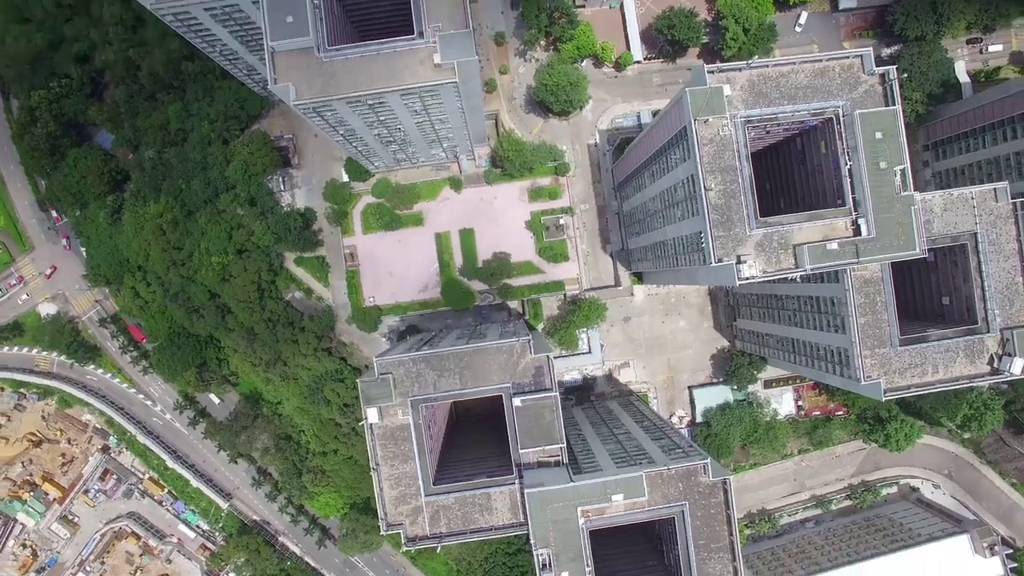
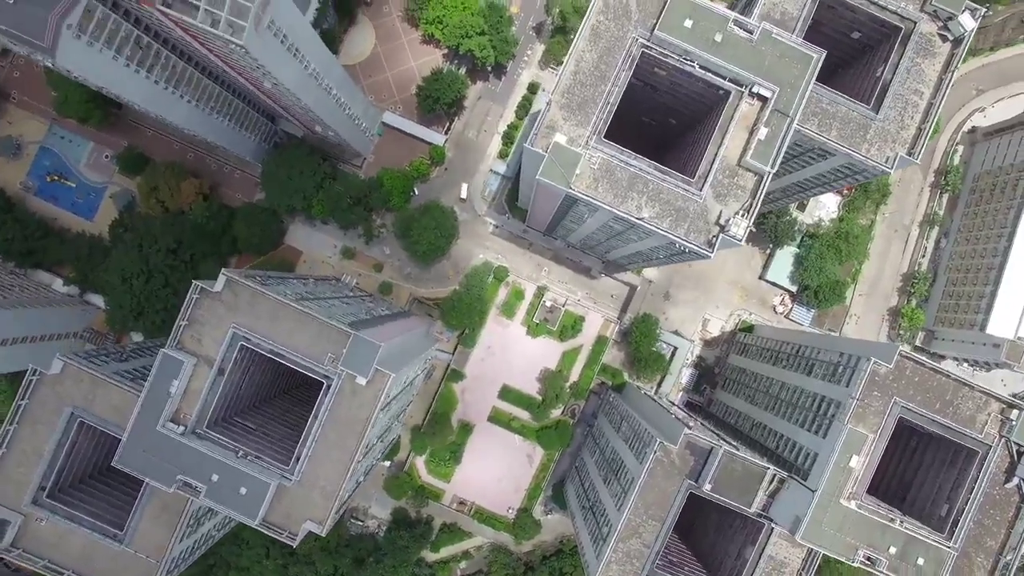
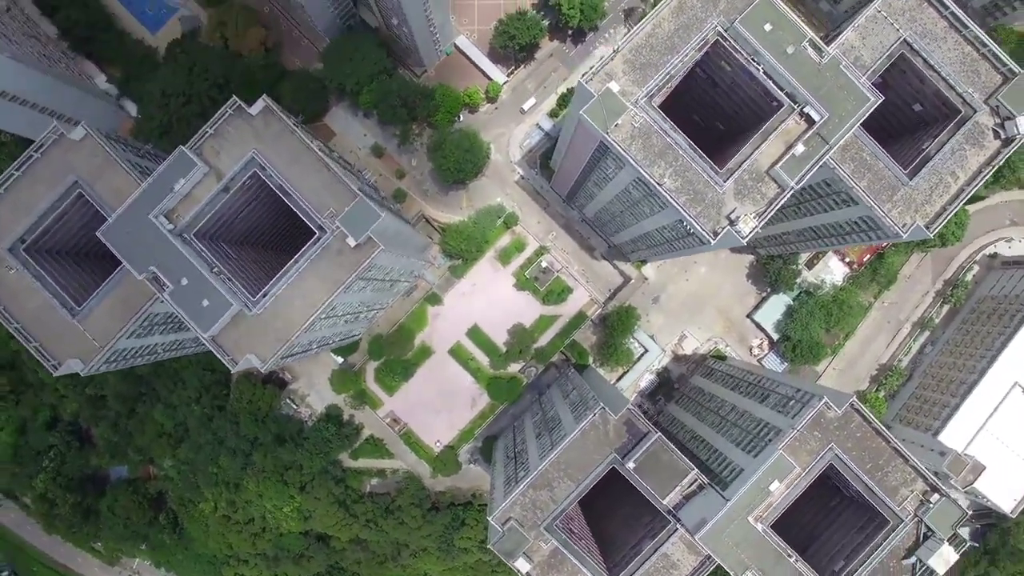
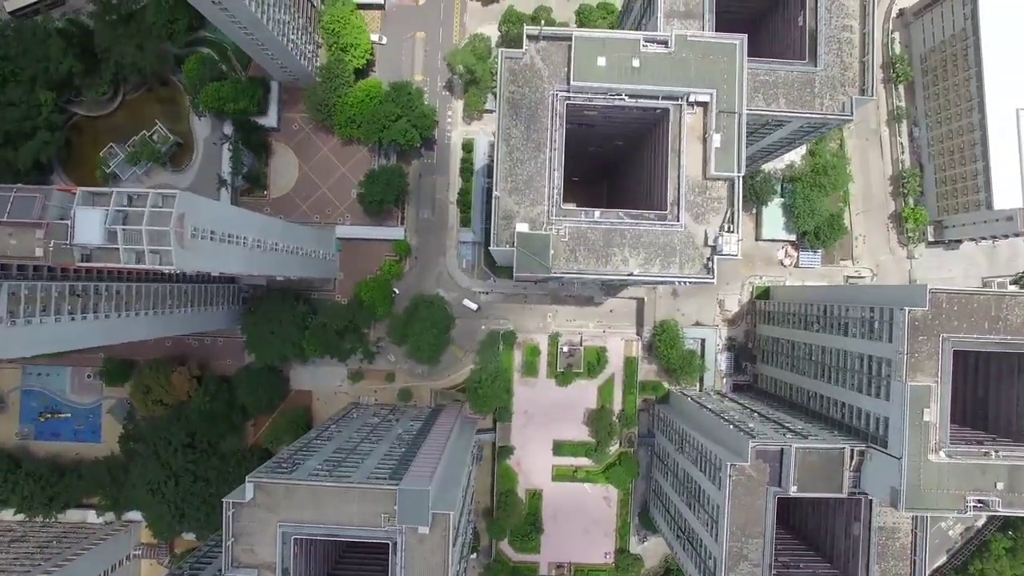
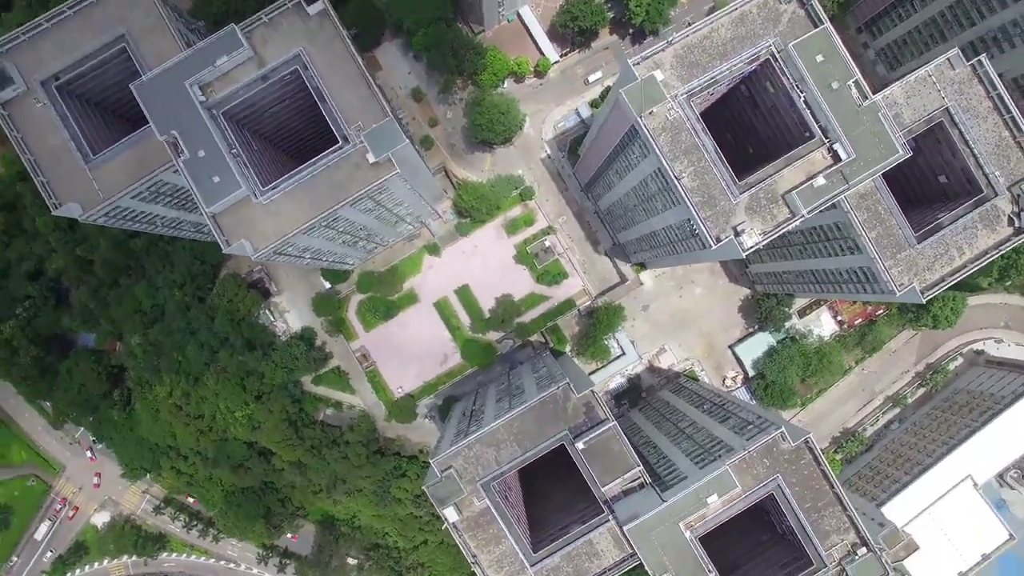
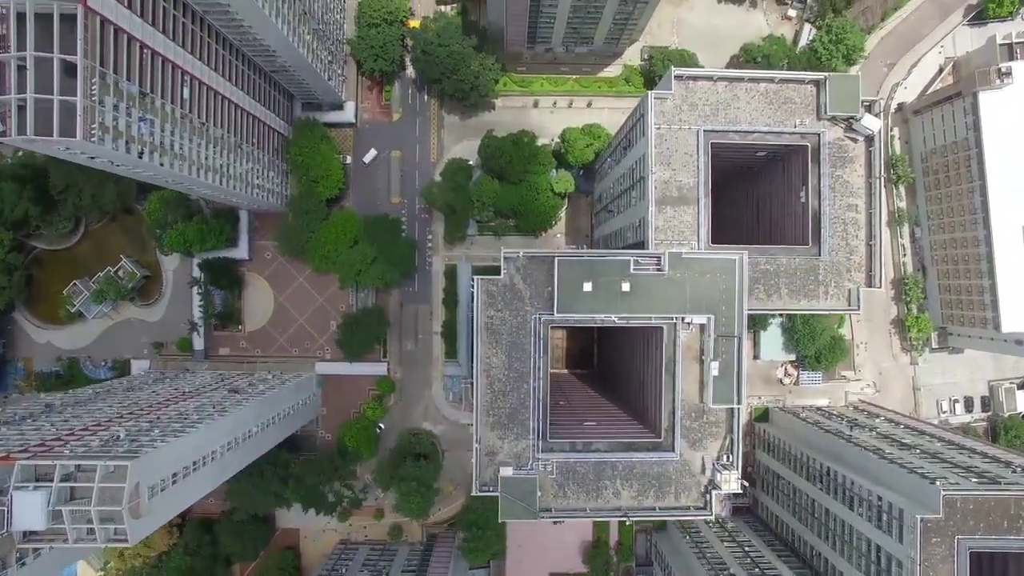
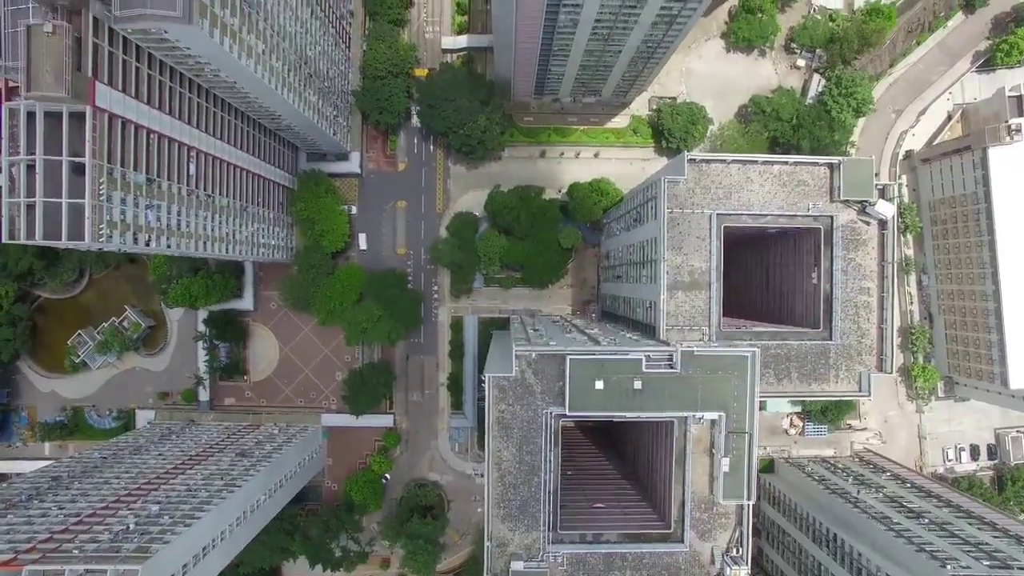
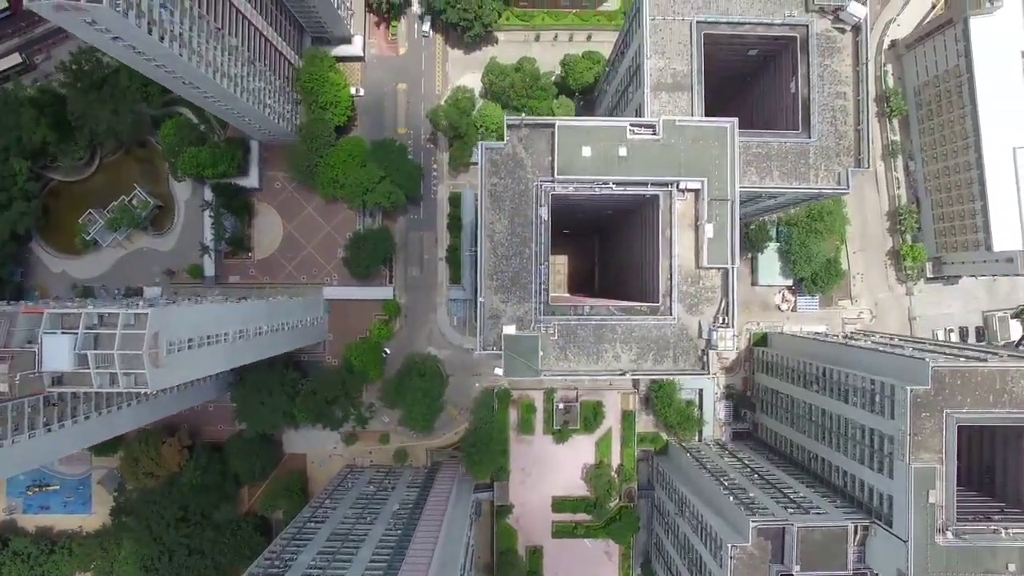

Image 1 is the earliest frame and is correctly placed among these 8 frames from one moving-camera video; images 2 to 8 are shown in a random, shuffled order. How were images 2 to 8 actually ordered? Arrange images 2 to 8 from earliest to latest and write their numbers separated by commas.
5, 3, 2, 4, 8, 6, 7
